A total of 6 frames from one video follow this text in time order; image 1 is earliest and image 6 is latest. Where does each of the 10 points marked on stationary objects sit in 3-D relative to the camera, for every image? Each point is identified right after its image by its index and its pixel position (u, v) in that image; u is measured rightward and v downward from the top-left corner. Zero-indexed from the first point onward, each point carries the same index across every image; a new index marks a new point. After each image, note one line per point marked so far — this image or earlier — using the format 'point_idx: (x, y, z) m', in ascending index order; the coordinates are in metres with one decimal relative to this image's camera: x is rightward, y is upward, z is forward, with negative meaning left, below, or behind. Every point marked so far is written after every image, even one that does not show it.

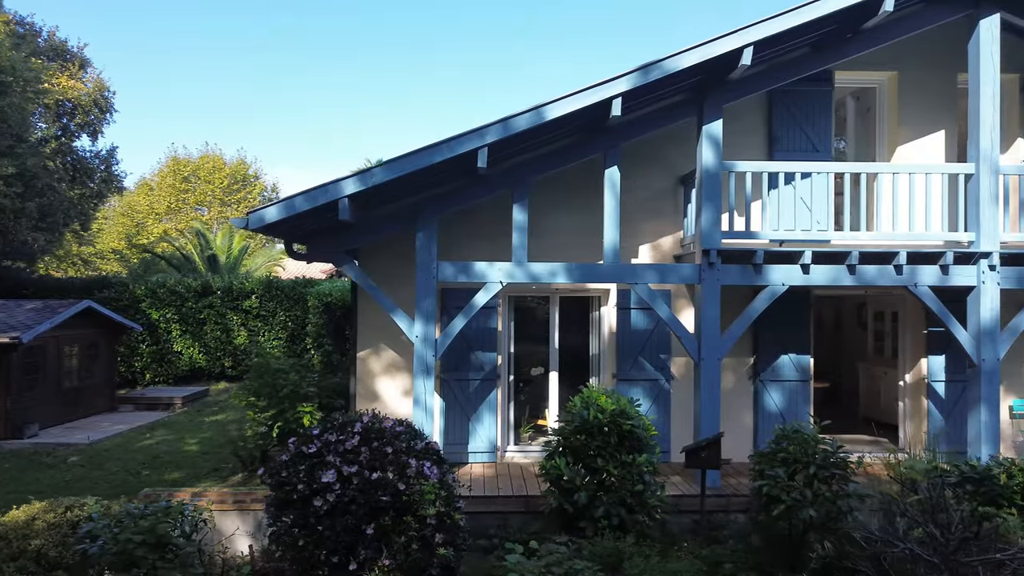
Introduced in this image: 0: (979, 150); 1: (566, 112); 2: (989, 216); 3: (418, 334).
0: (+4.3, +1.3, +6.6) m
1: (+0.4, +1.5, +6.0) m
2: (+4.4, +0.7, +6.6) m
3: (-0.8, -0.4, +6.4) m
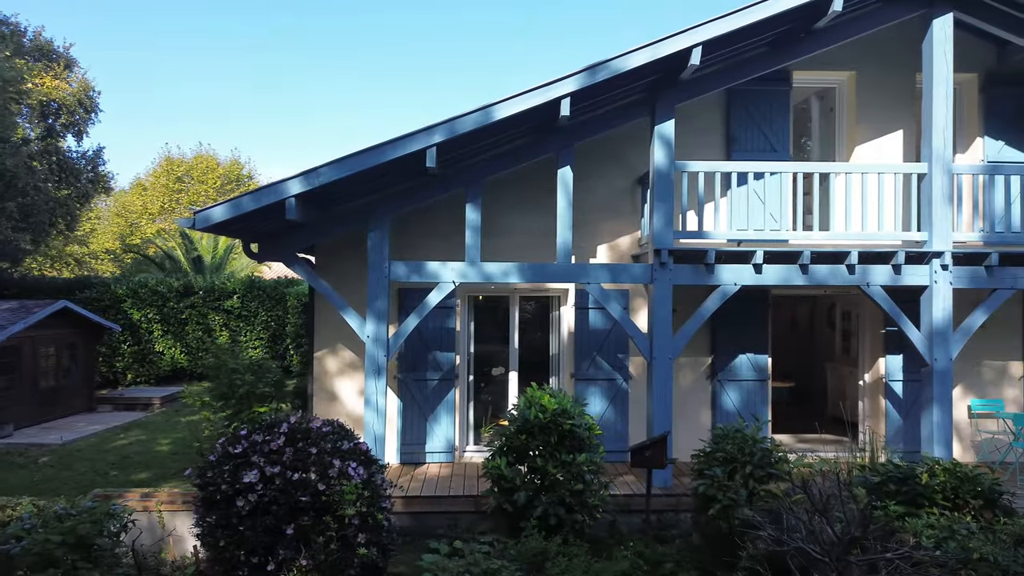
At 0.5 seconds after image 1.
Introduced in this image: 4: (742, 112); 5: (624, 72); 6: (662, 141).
0: (+3.9, +1.3, +6.6) m
1: (0.0, +1.5, +6.0) m
2: (+3.9, +0.7, +6.6) m
3: (-1.3, -0.4, +6.4) m
4: (+2.4, +1.8, +7.5) m
5: (+1.0, +1.8, +6.1) m
6: (+1.4, +1.3, +6.6) m
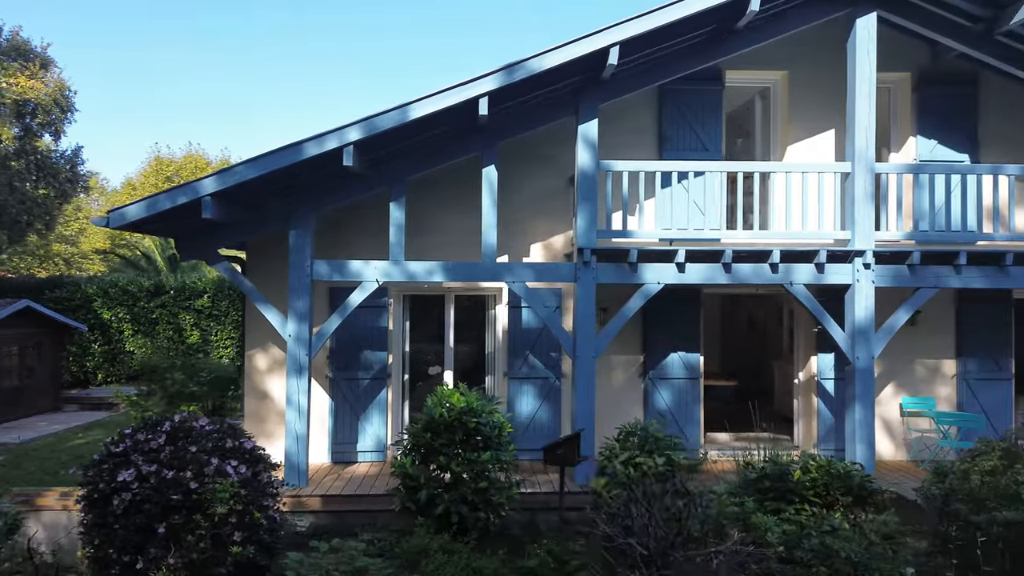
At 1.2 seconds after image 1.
0: (+3.2, +1.3, +6.7) m
1: (-0.7, +1.5, +6.0) m
2: (+3.2, +0.7, +6.6) m
3: (-2.0, -0.4, +6.4) m
4: (+1.7, +1.8, +7.5) m
5: (+0.3, +1.8, +6.1) m
6: (+0.7, +1.3, +6.6) m
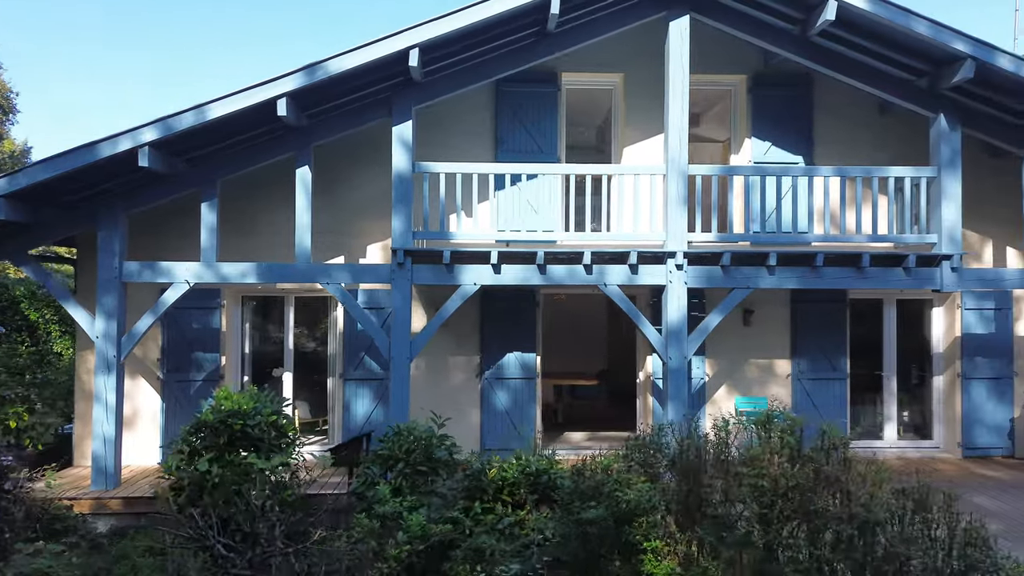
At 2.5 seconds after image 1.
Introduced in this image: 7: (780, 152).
0: (+1.4, +1.3, +6.7) m
1: (-2.4, +1.5, +6.0) m
2: (+1.5, +0.7, +6.7) m
3: (-3.7, -0.4, +6.4) m
4: (0.0, +1.8, +7.6) m
5: (-1.4, +1.8, +6.2) m
6: (-1.0, +1.3, +6.6) m
7: (+2.8, +1.4, +7.6) m
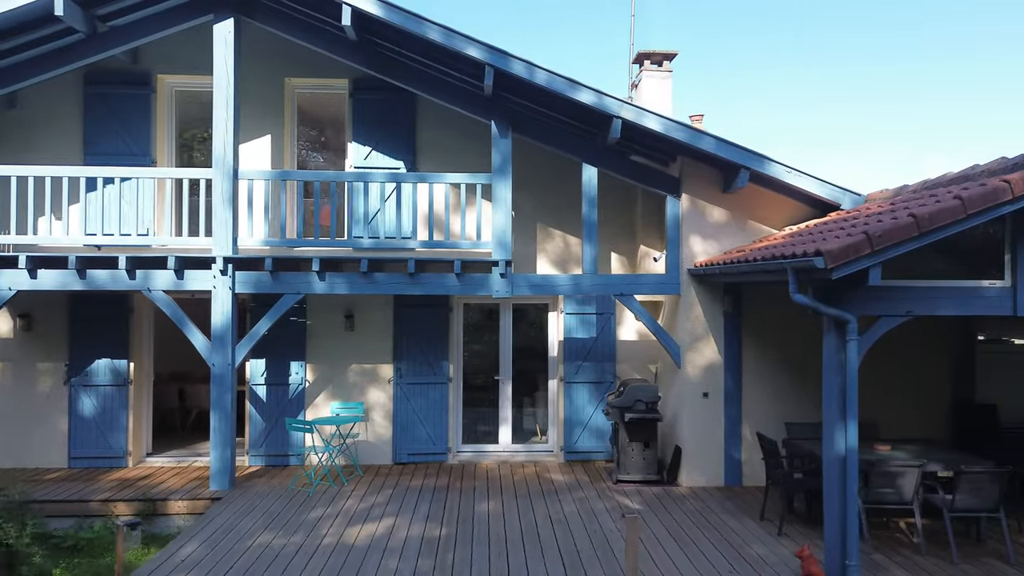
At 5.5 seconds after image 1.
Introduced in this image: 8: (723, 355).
0: (-2.7, +1.2, +6.6) m
1: (-6.6, +1.4, +5.9) m
2: (-2.7, +0.6, +6.6) m
3: (-7.8, -0.5, +6.2) m
4: (-4.2, +1.8, +7.4) m
5: (-5.6, +1.8, +6.0) m
6: (-5.2, +1.3, +6.5) m
7: (-1.4, +1.4, +7.6) m
8: (+2.0, -0.6, +6.8) m
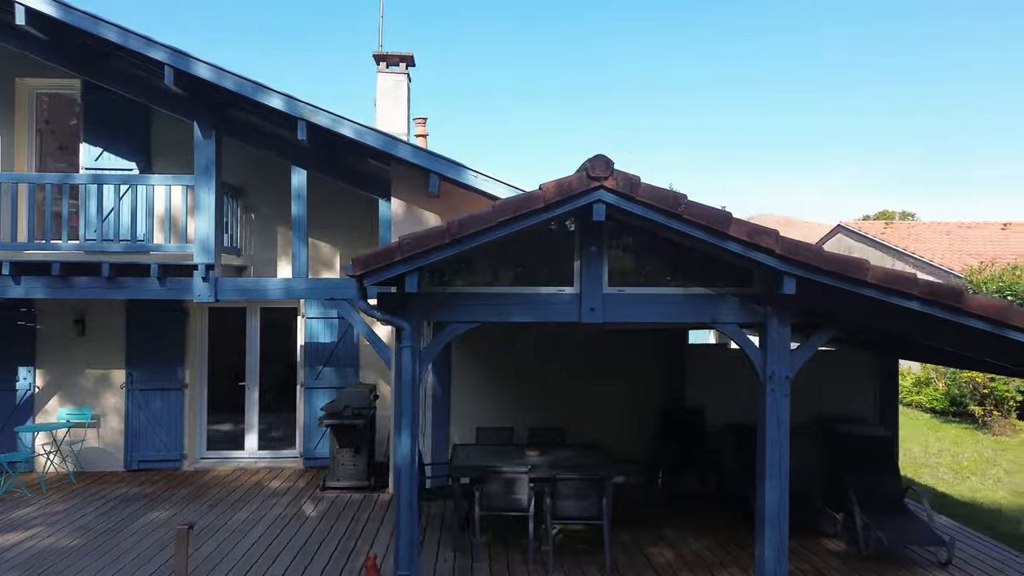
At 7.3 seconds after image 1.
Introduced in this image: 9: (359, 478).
0: (-5.5, +1.2, +6.5) m
1: (-9.3, +1.4, +5.7) m
2: (-5.4, +0.6, +6.4) m
3: (-10.5, -0.5, +6.0) m
4: (-7.0, +1.7, +7.3) m
5: (-8.3, +1.7, +5.8) m
6: (-7.9, +1.2, +6.3) m
7: (-4.1, +1.3, +7.5) m
8: (-0.7, -0.7, +6.7) m
9: (-1.4, -1.8, +6.8) m
